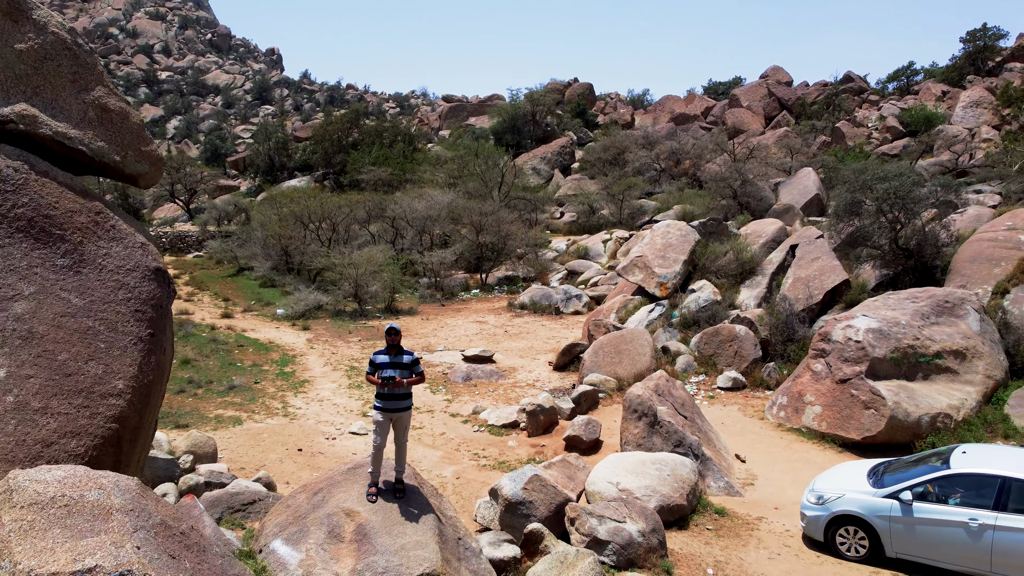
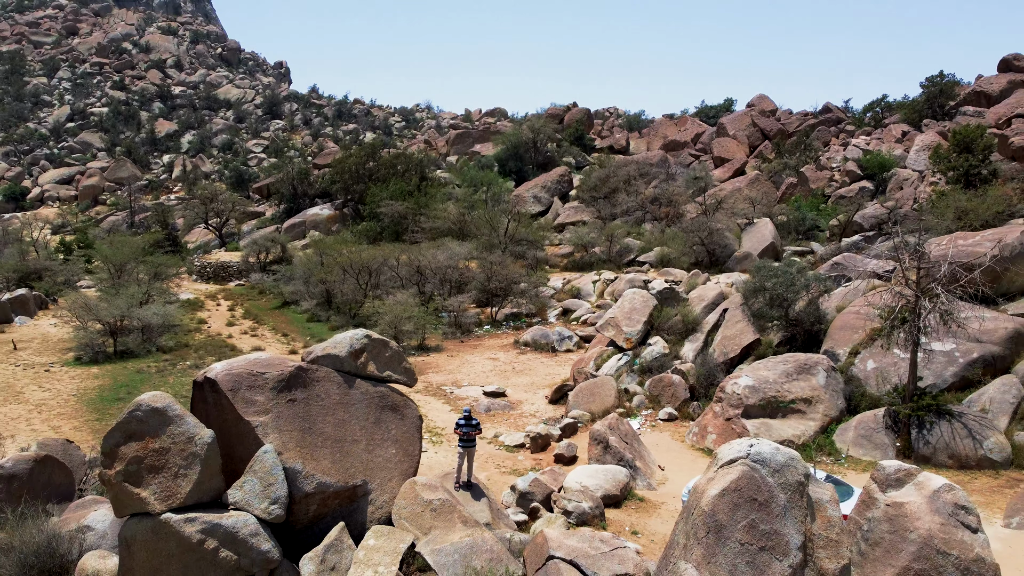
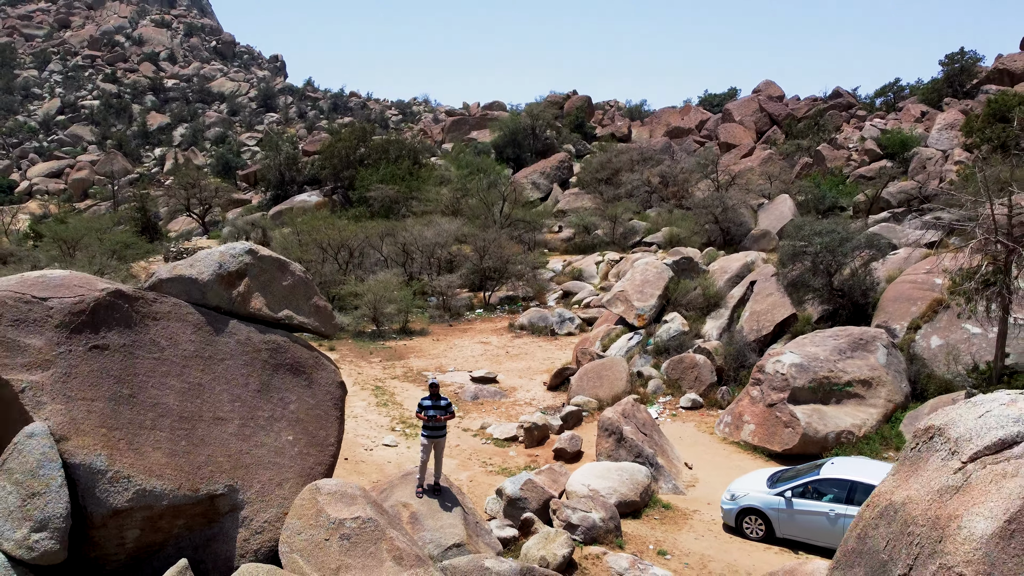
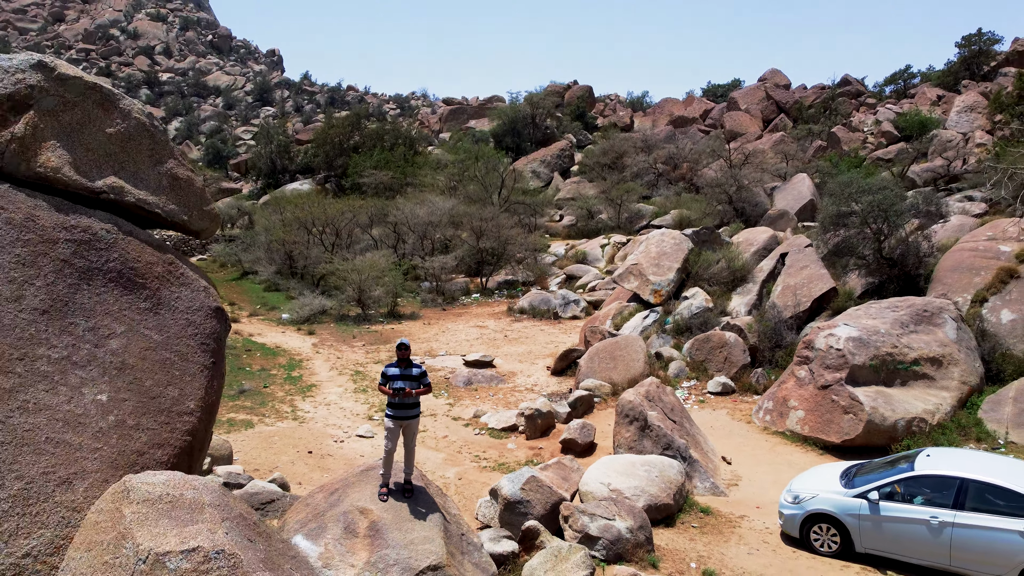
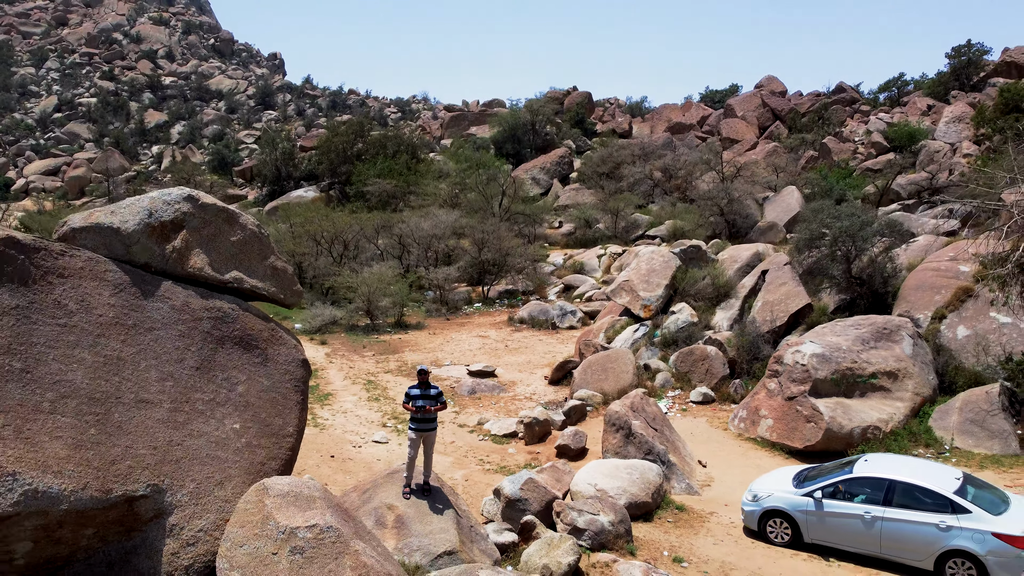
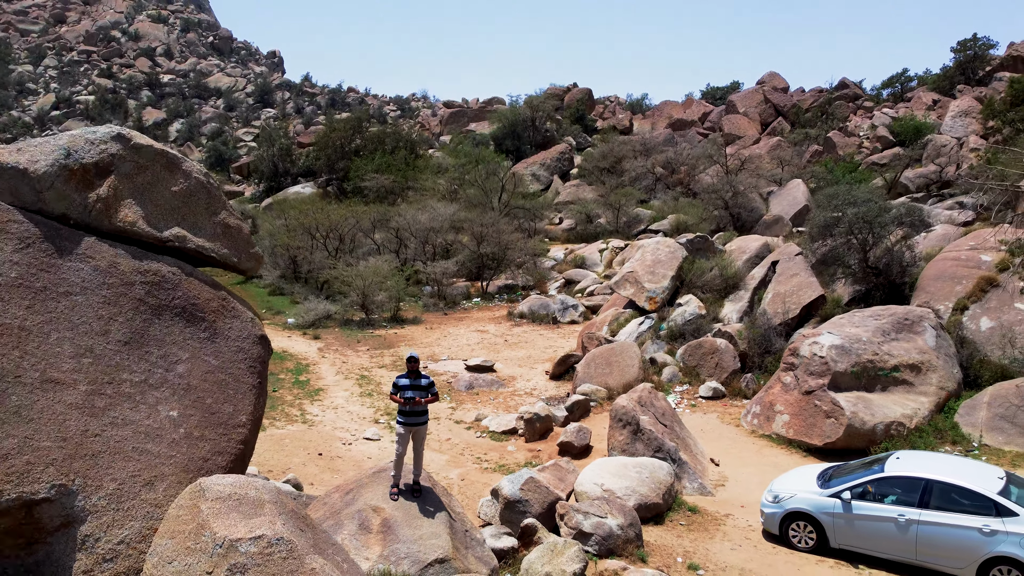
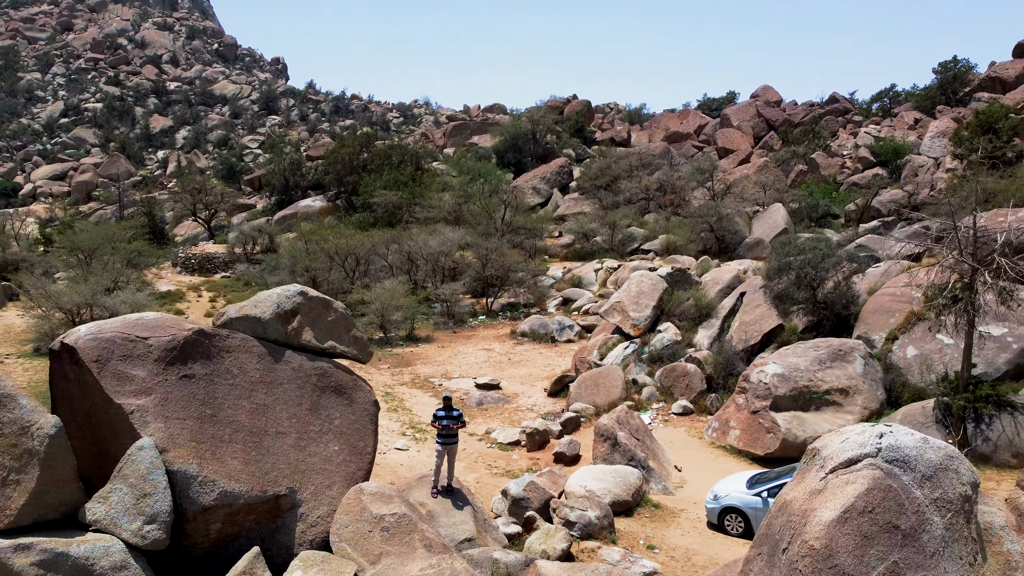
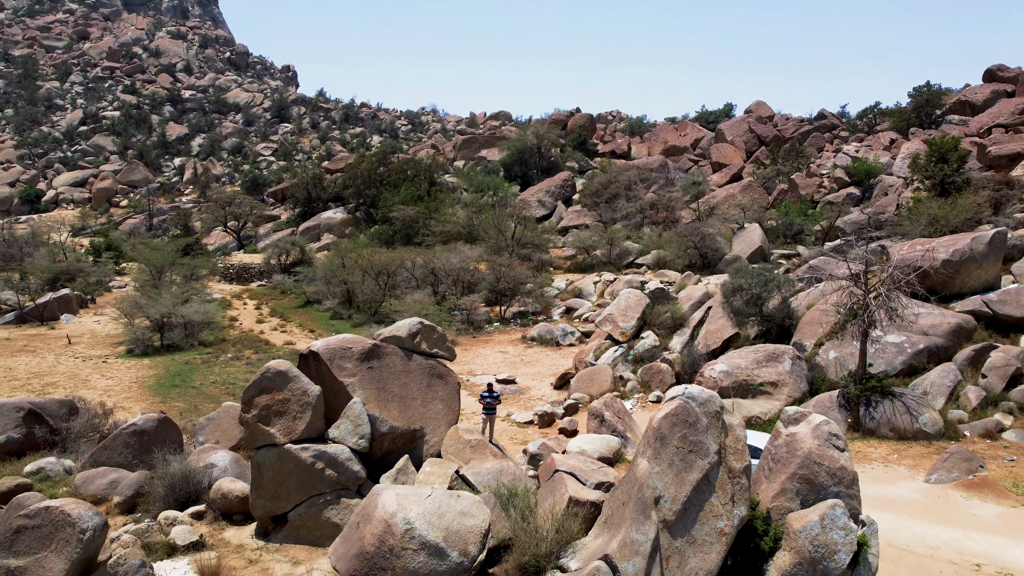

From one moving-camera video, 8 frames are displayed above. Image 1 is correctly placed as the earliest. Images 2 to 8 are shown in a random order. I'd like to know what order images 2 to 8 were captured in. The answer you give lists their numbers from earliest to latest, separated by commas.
4, 6, 5, 3, 7, 2, 8
